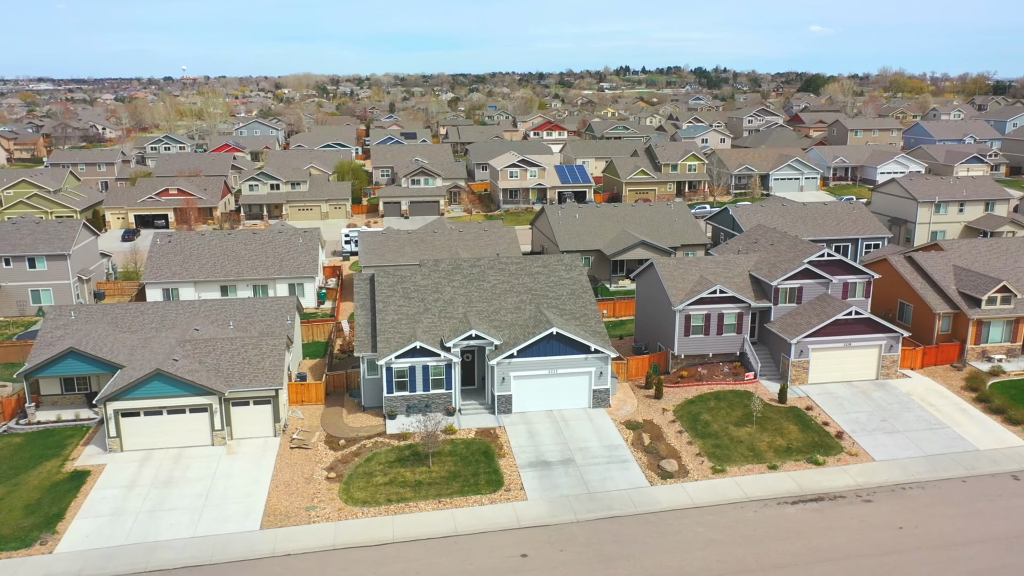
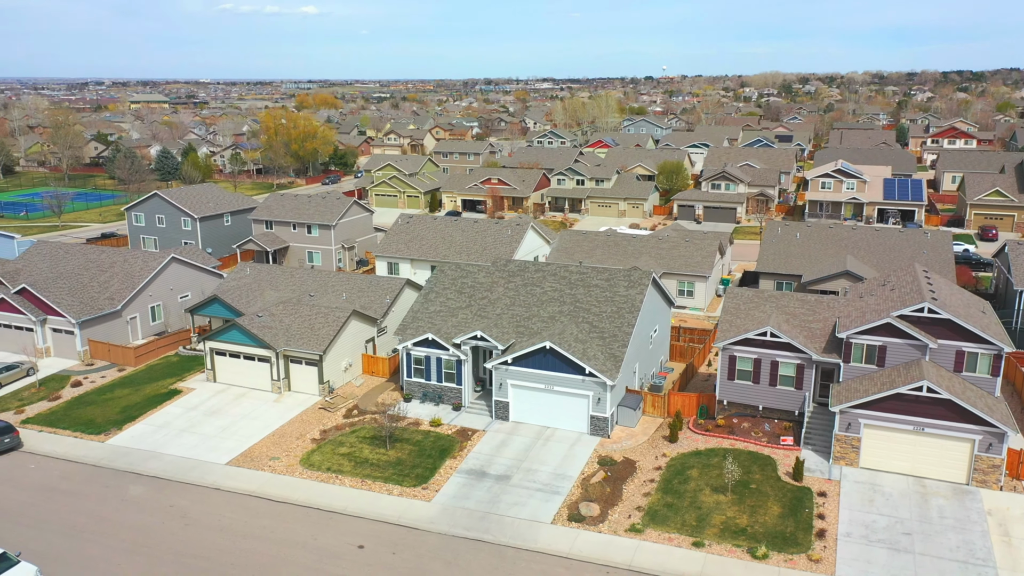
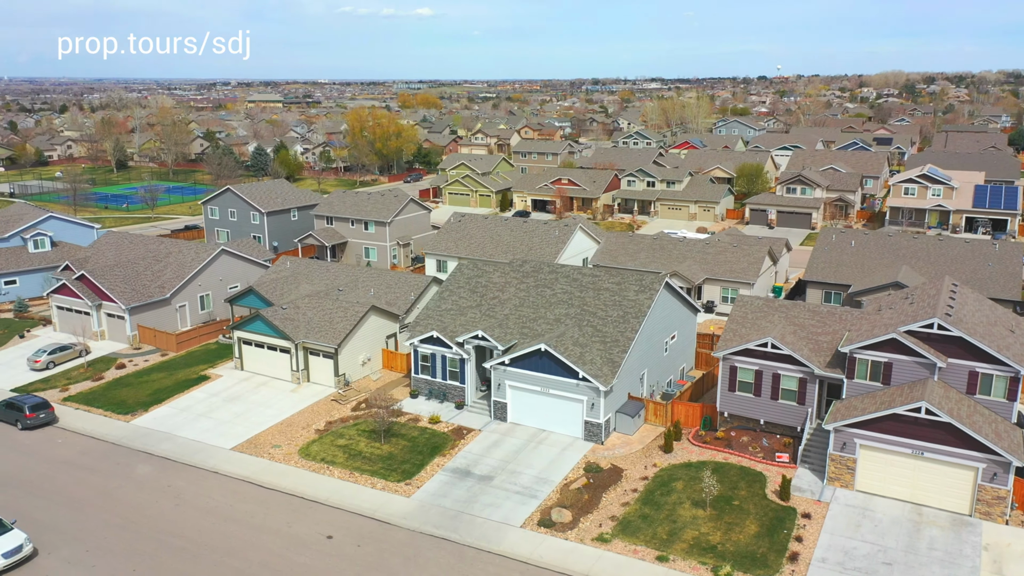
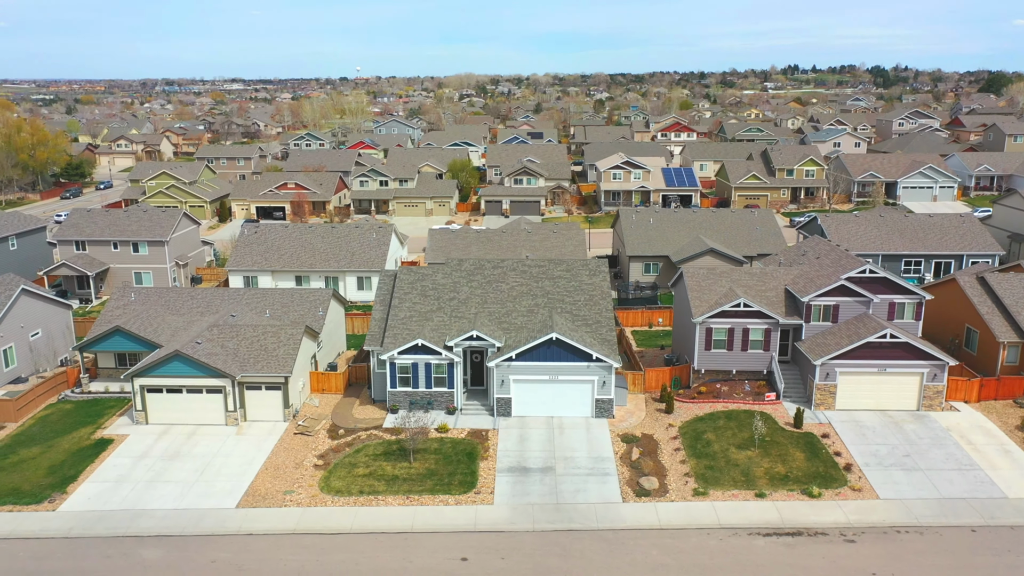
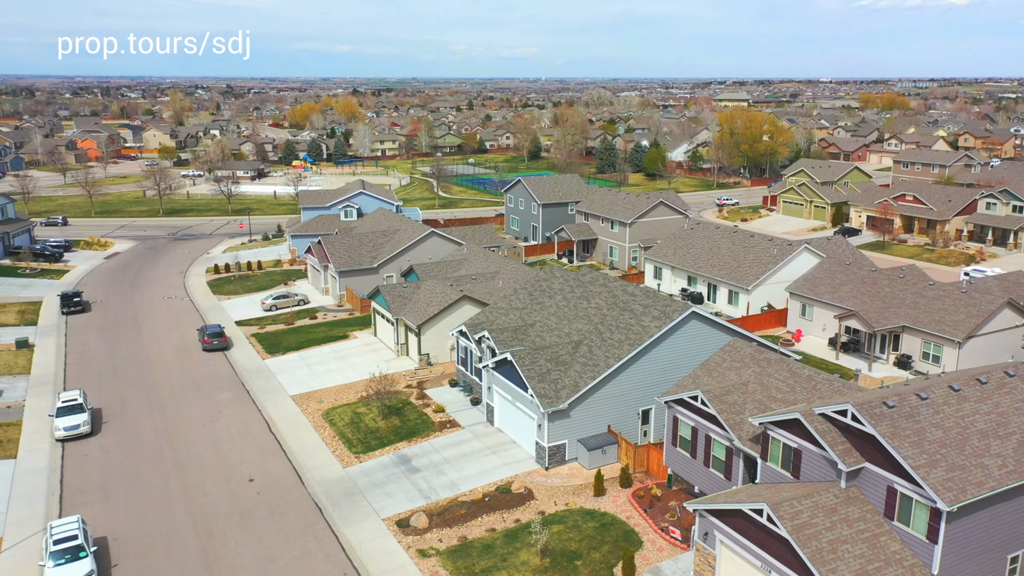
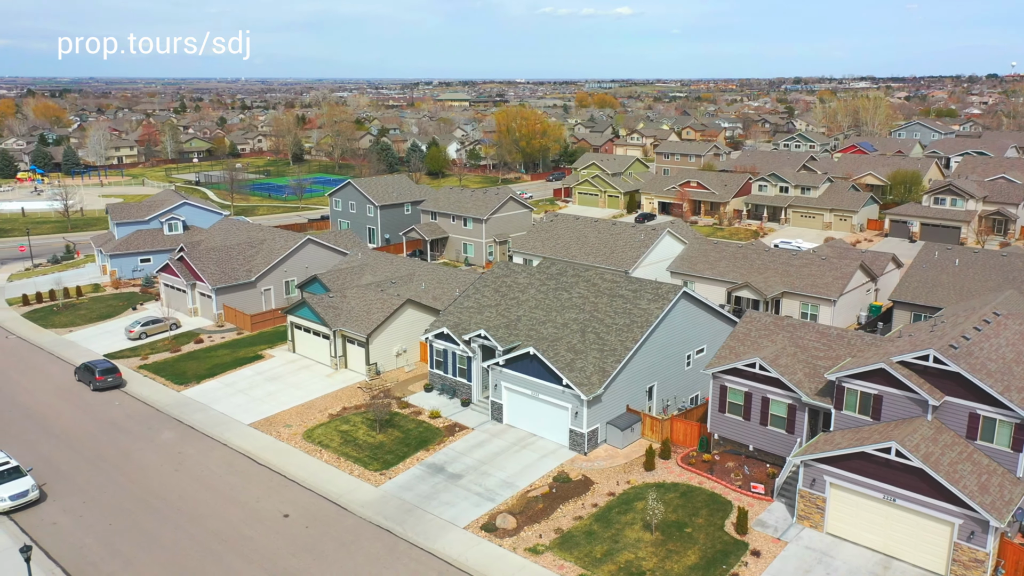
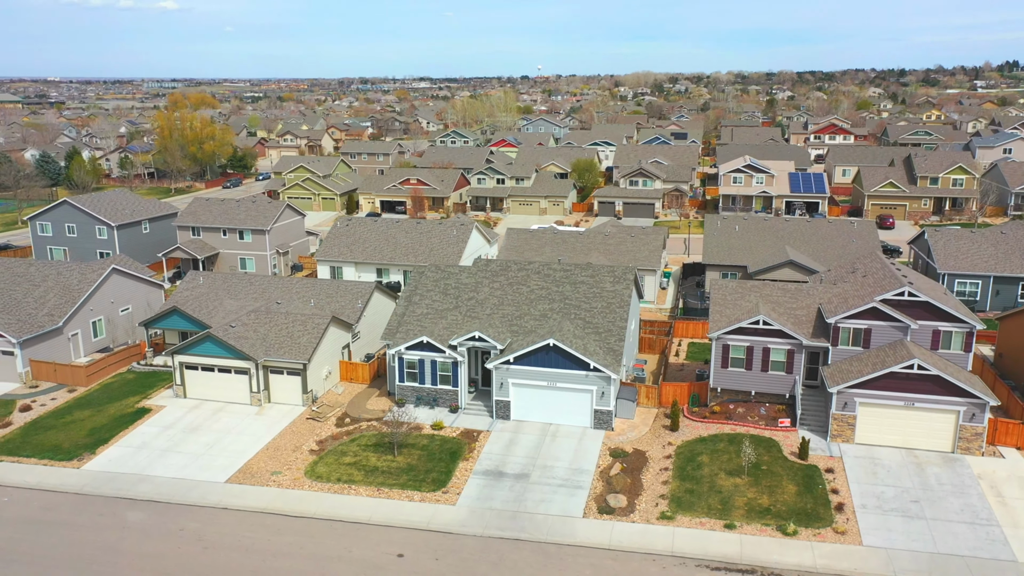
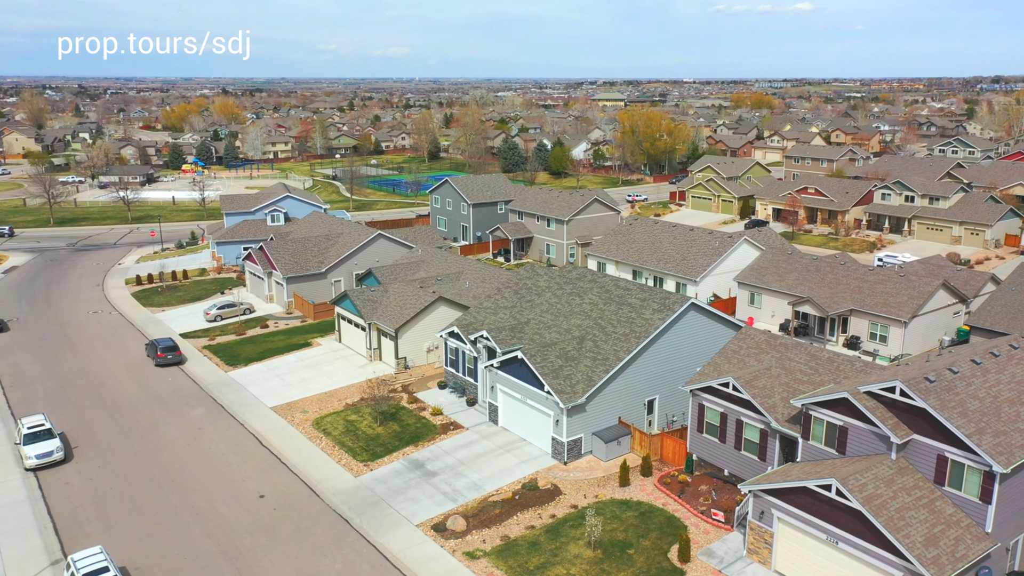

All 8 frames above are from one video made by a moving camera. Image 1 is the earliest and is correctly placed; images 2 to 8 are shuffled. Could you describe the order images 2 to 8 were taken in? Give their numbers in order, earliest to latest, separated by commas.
4, 7, 2, 3, 6, 8, 5
